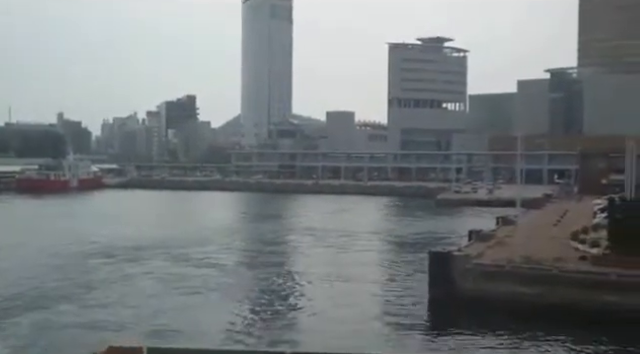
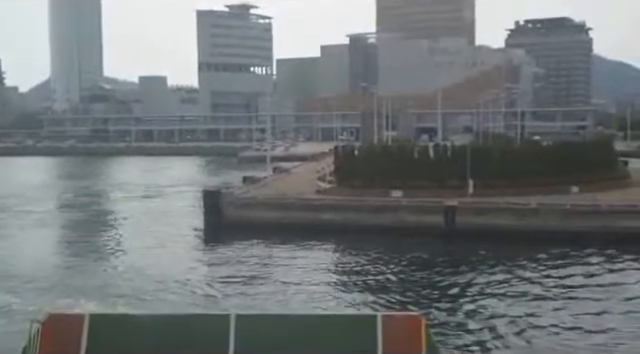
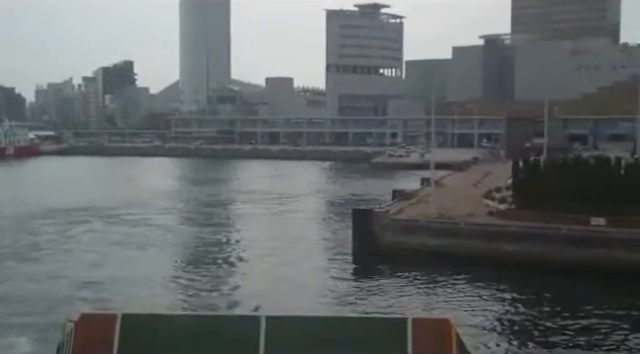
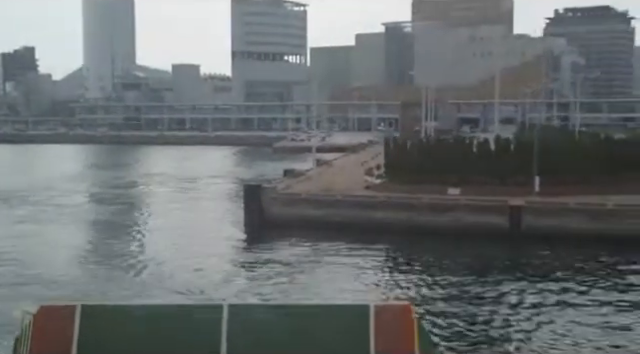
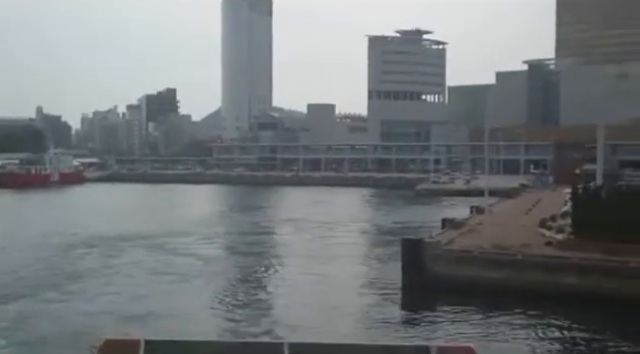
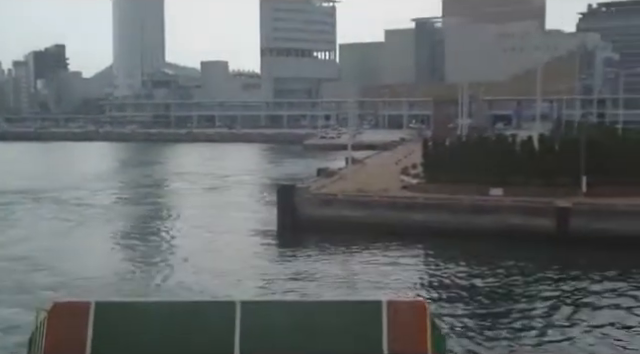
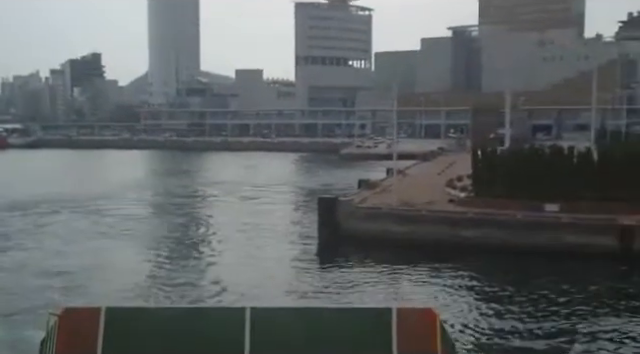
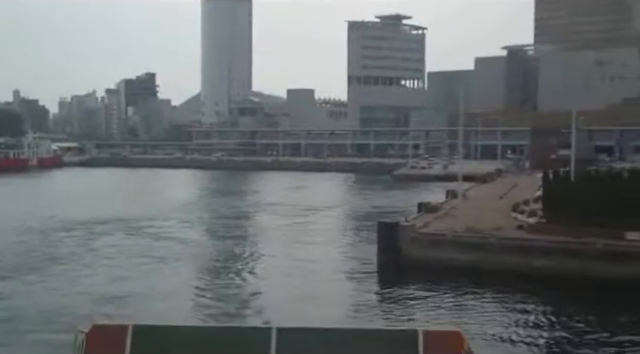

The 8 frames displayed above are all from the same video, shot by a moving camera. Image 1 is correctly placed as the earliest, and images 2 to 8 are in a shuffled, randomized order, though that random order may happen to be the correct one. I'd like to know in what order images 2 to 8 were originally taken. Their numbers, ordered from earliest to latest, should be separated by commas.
5, 8, 3, 7, 6, 4, 2
